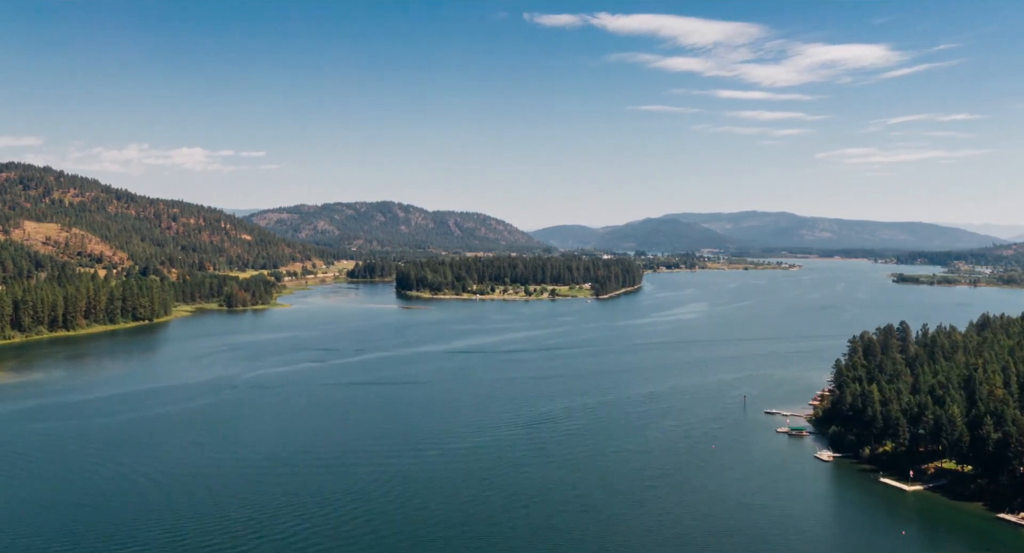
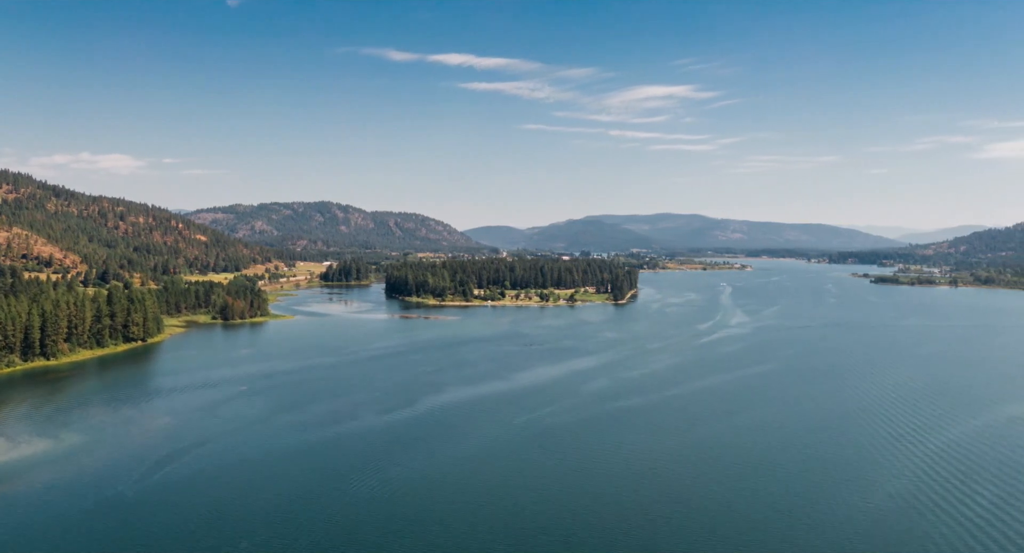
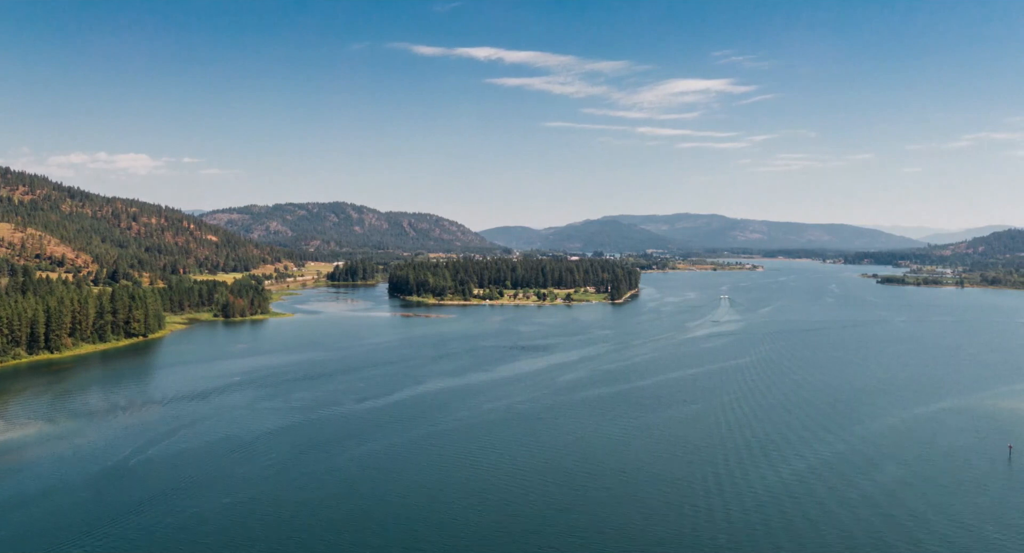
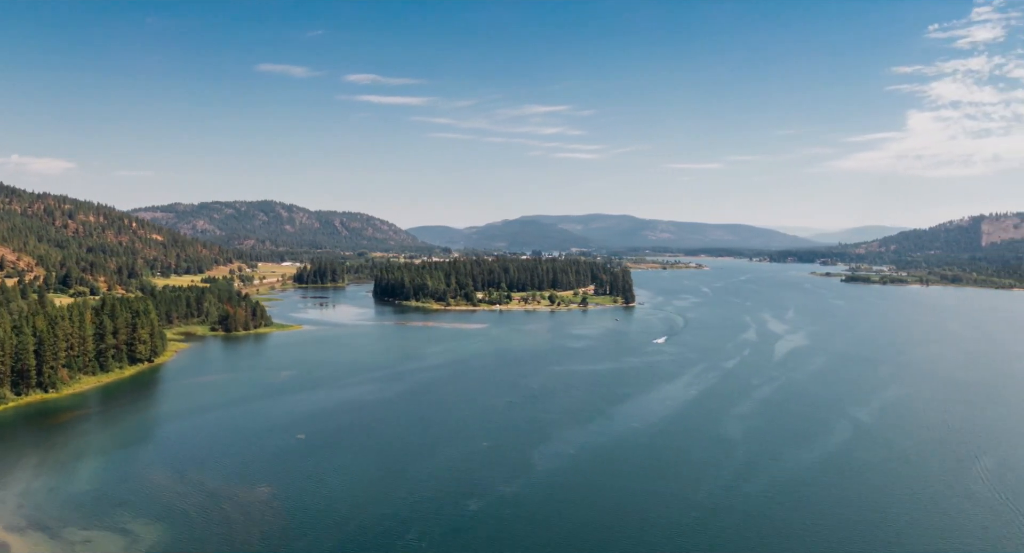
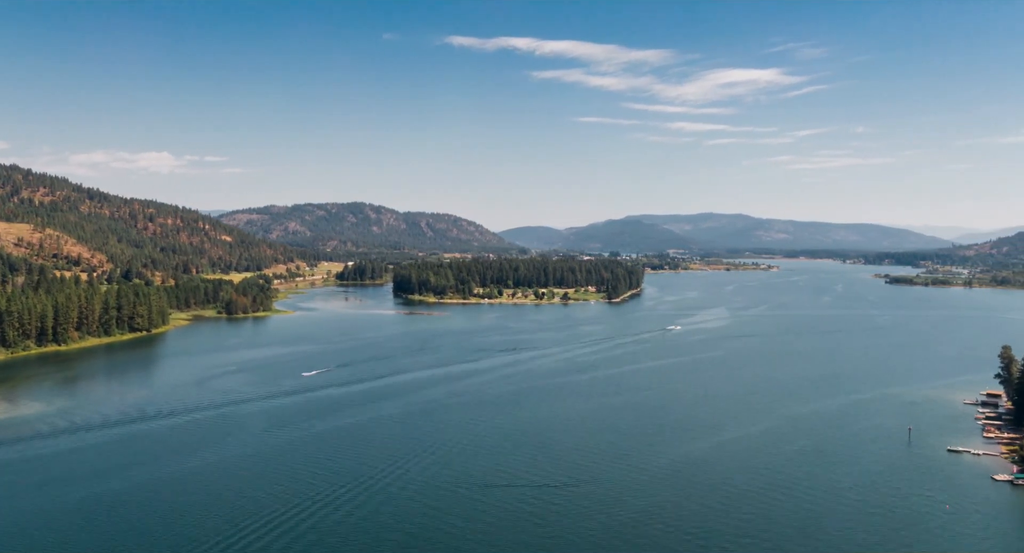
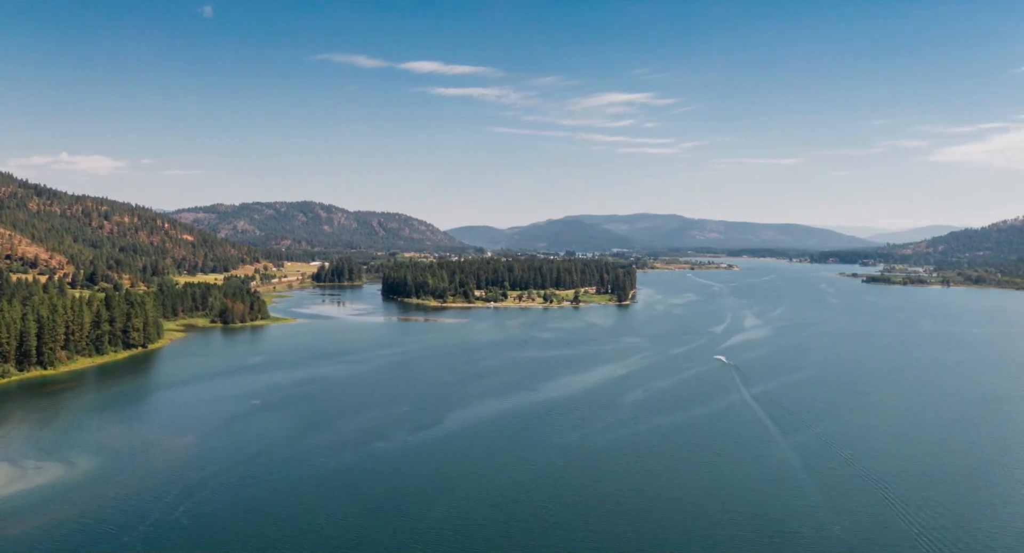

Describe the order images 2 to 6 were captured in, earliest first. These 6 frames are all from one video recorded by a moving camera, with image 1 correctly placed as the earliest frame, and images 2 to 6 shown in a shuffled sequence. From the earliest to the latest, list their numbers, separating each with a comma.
5, 3, 2, 6, 4
